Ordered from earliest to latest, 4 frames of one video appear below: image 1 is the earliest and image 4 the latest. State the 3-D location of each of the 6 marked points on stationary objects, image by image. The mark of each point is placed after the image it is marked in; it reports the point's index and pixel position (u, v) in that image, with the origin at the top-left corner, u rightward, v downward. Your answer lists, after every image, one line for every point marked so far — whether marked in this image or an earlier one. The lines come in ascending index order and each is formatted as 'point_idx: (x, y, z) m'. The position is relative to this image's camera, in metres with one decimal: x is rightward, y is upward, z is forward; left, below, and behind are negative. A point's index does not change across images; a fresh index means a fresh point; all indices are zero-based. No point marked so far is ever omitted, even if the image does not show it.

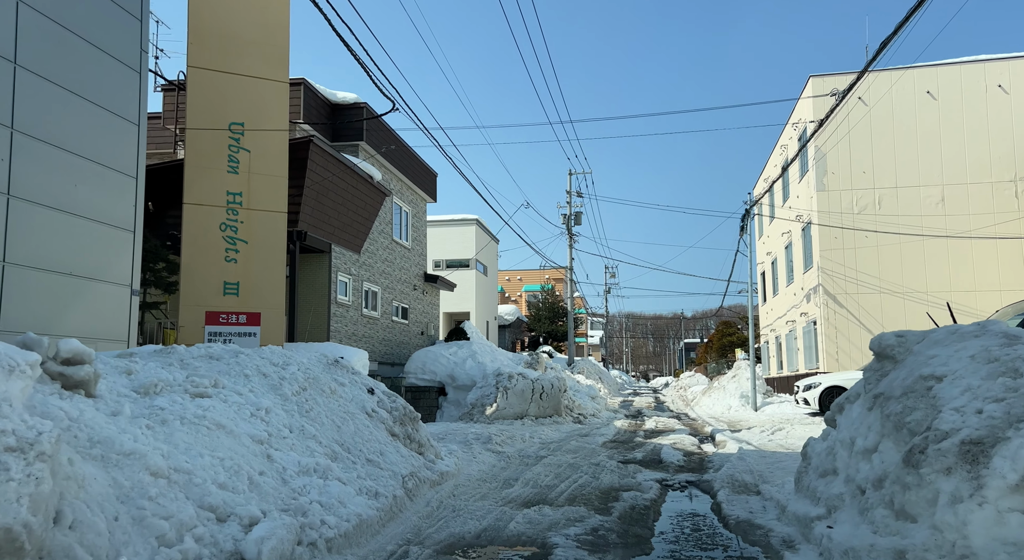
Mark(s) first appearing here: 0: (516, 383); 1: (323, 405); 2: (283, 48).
0: (+0.1, -2.5, +19.1) m
1: (-1.7, -1.2, +7.3) m
2: (-4.5, +4.6, +15.9) m
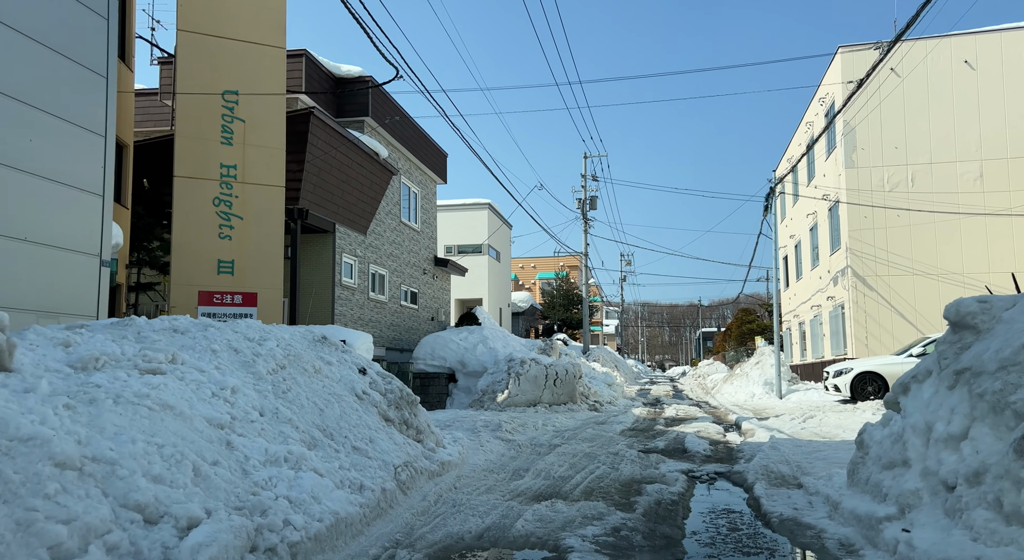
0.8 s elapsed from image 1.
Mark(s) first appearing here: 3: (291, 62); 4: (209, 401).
0: (+0.4, -2.0, +18.2) m
1: (-1.7, -0.9, +6.4) m
2: (-4.3, +5.0, +15.0) m
3: (-5.2, +5.1, +19.0) m
4: (-2.0, -0.8, +5.2) m
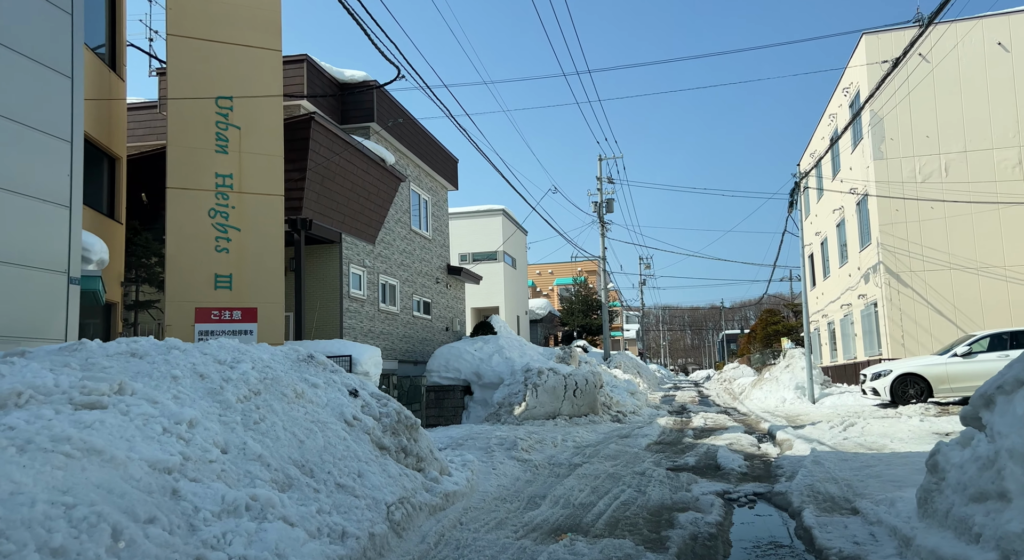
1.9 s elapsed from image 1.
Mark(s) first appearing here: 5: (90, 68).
0: (+0.8, -2.1, +17.3) m
1: (-1.6, -0.9, +5.6) m
2: (-4.2, +4.8, +14.3) m
3: (-5.0, +4.8, +18.3) m
4: (-1.9, -0.9, +4.3) m
5: (-6.9, +3.5, +13.1) m
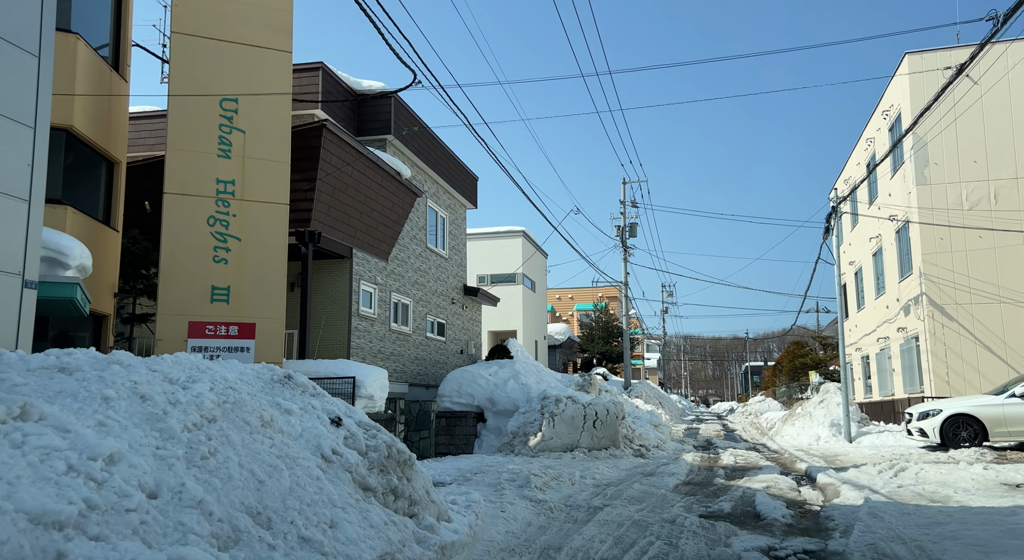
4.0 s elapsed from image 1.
0: (+1.1, -2.6, +16.2) m
1: (-1.5, -1.0, +4.5) m
2: (-3.8, +4.5, +13.5) m
3: (-4.5, +4.5, +17.6) m
4: (-1.9, -0.8, +3.3) m
5: (-6.5, +3.3, +12.4) m
